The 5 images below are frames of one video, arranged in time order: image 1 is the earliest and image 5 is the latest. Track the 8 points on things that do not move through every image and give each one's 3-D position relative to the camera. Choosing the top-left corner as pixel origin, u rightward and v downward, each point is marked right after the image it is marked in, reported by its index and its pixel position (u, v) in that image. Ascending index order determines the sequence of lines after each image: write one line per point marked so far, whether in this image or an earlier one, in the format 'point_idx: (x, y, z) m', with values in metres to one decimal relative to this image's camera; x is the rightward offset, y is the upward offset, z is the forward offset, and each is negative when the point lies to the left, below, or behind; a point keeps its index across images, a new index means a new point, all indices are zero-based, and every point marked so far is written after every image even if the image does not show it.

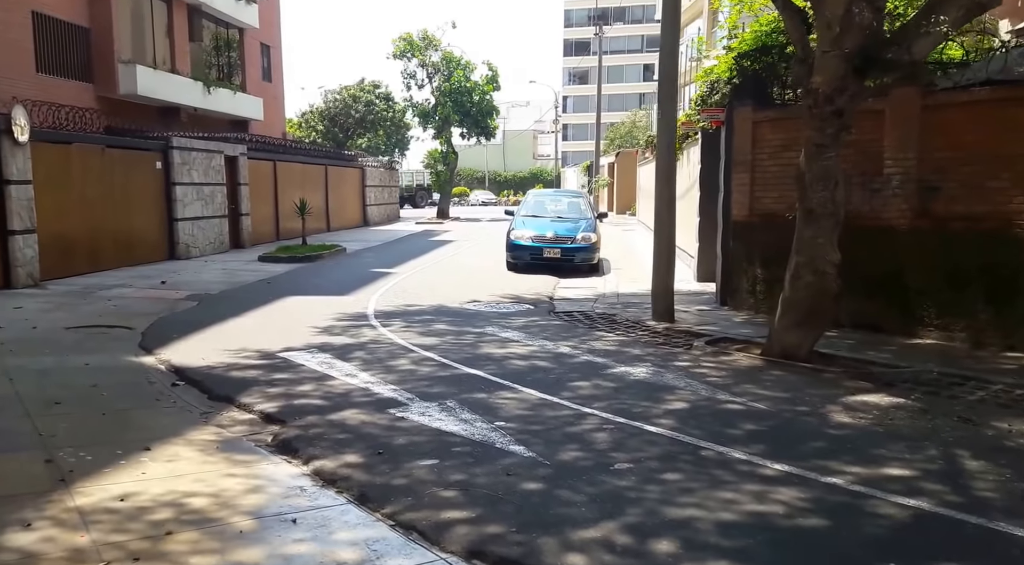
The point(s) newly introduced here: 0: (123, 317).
0: (-5.7, -0.5, +12.9) m
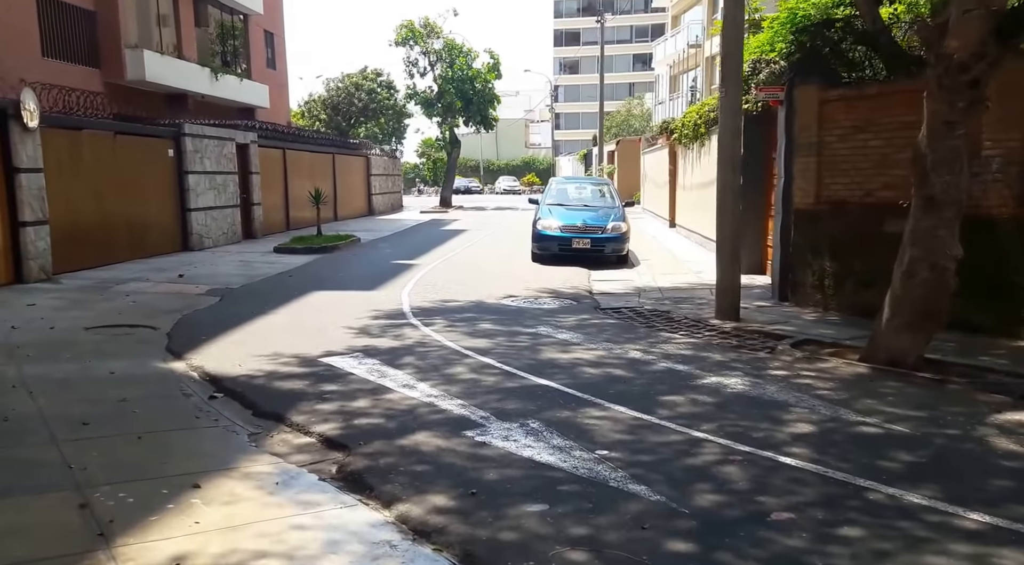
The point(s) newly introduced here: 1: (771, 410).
0: (-5.1, -0.5, +11.9) m
1: (+1.9, -1.0, +6.4) m
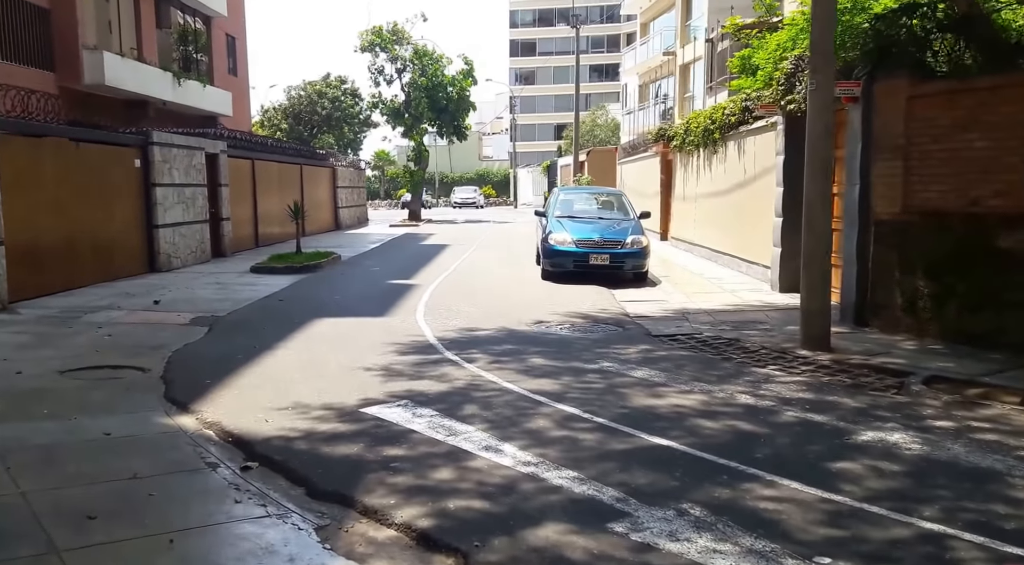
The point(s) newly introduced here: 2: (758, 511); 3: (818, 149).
0: (-4.5, -0.8, +10.1) m
1: (+2.8, -1.2, +5.0) m
2: (+1.3, -1.3, +4.7) m
3: (+3.3, +1.4, +9.3) m
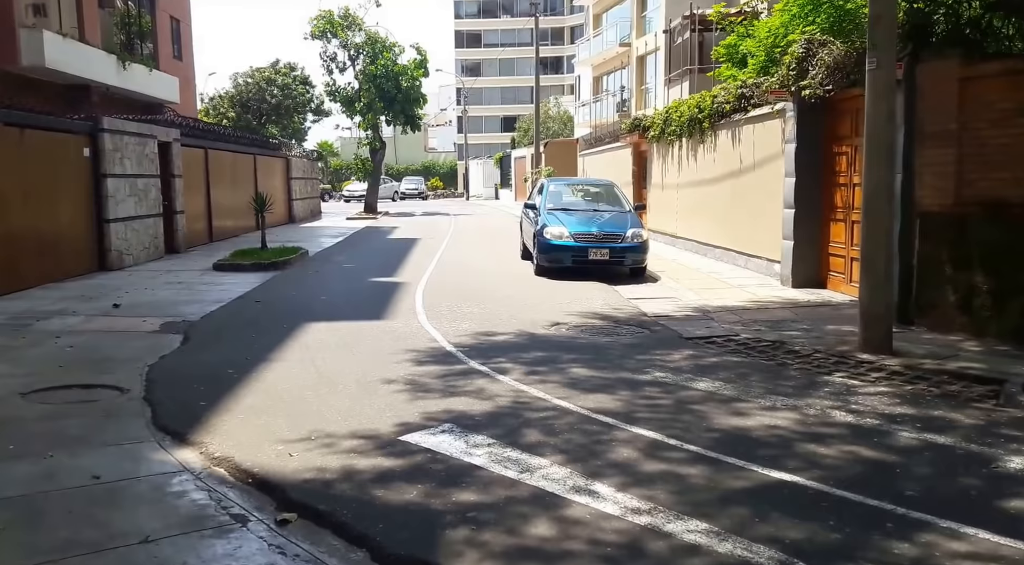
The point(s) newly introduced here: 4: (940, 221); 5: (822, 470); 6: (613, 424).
0: (-4.2, -0.9, +8.8) m
1: (+3.4, -1.2, +4.2) m
2: (+2.0, -1.3, +3.8) m
3: (+3.6, +1.5, +8.5) m
4: (+4.8, +0.7, +9.6) m
5: (+1.9, -1.1, +5.2) m
6: (+0.7, -1.0, +6.3) m
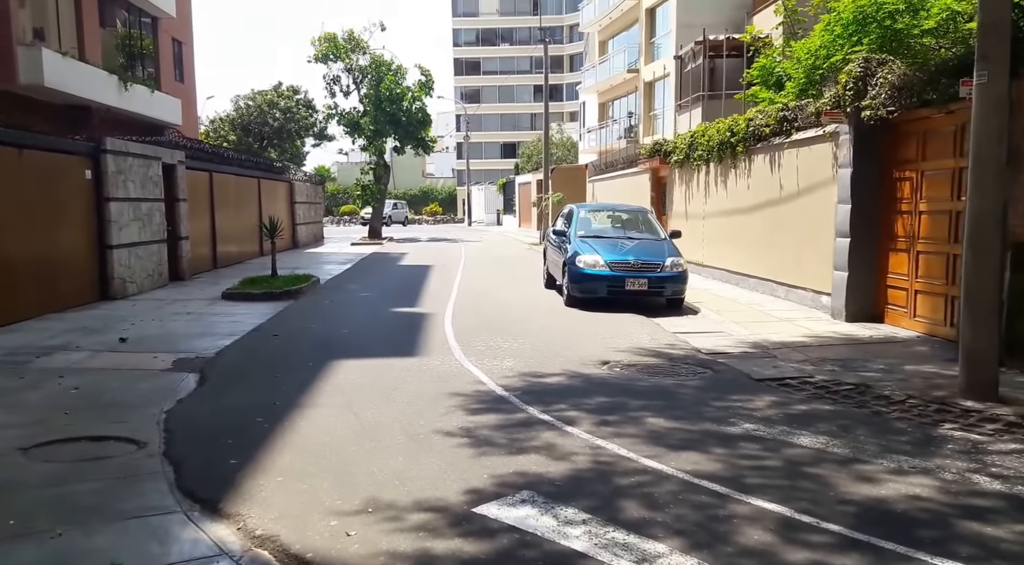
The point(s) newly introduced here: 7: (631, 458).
0: (-3.7, -1.2, +7.8) m
1: (+4.0, -1.4, +3.3) m
2: (+2.6, -1.5, +2.8) m
3: (+4.2, +1.1, +7.6) m
4: (+5.4, +0.3, +8.7) m
5: (+2.5, -1.4, +4.3) m
6: (+1.3, -1.3, +5.4) m
7: (+0.8, -1.3, +6.2) m
